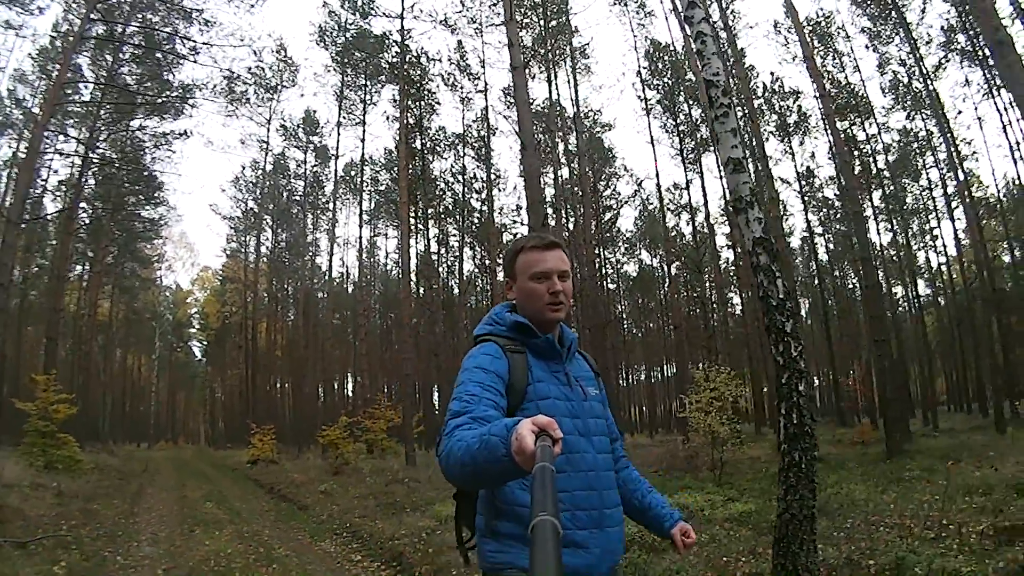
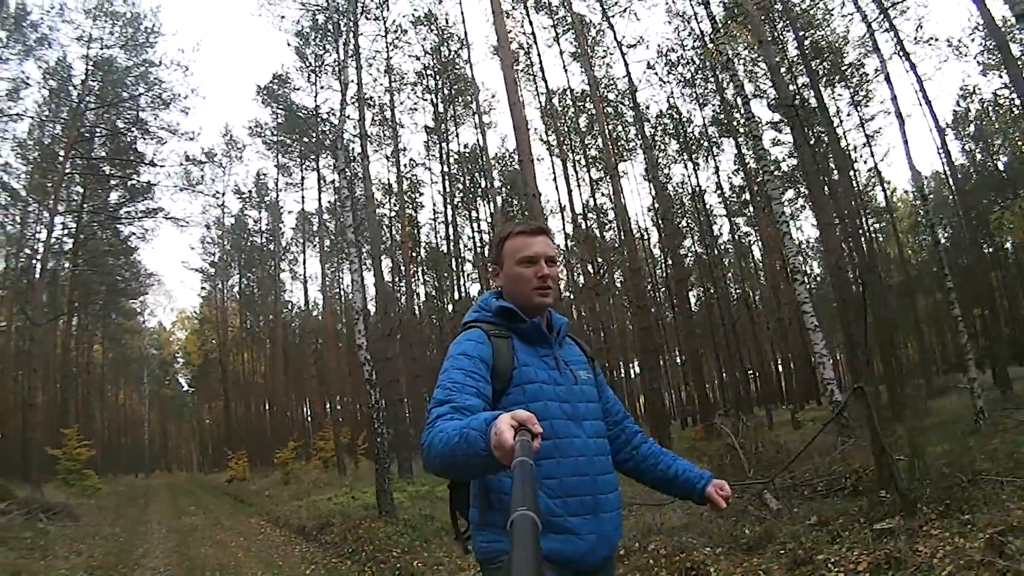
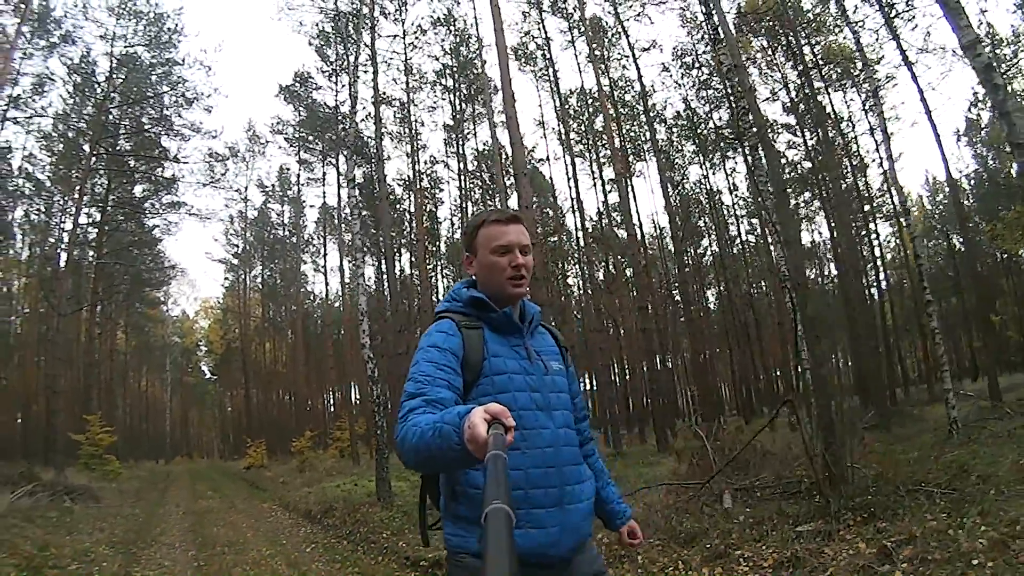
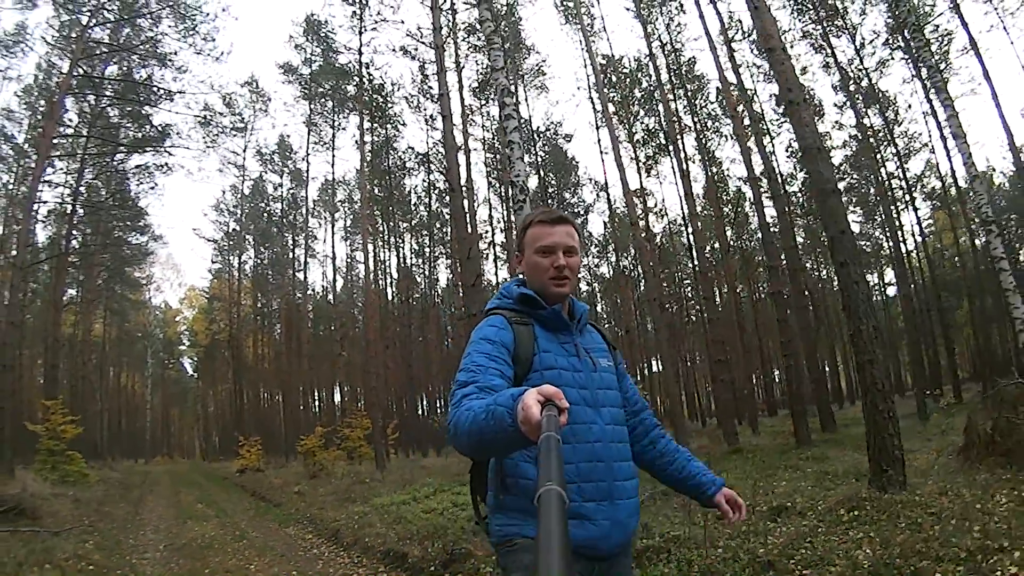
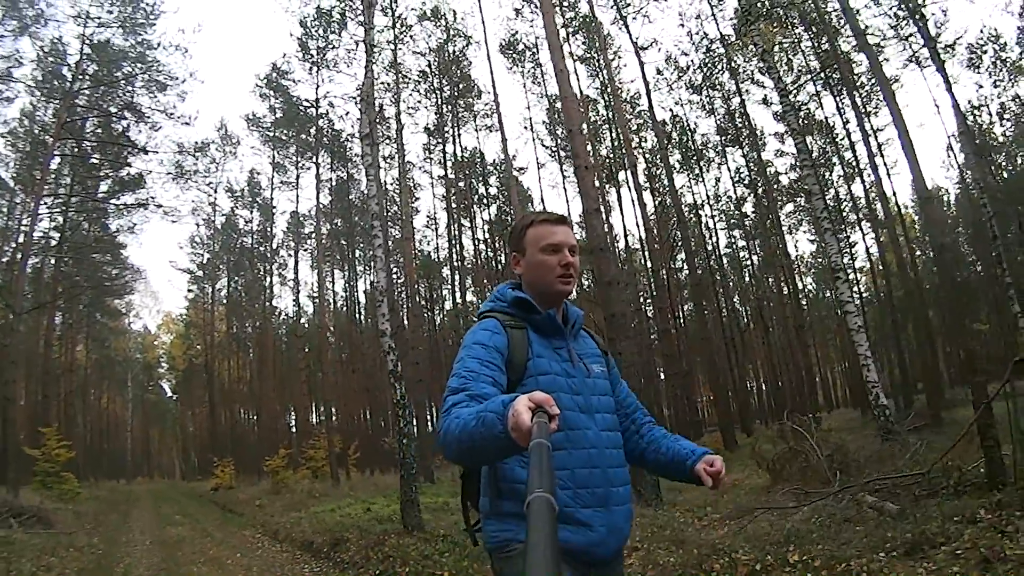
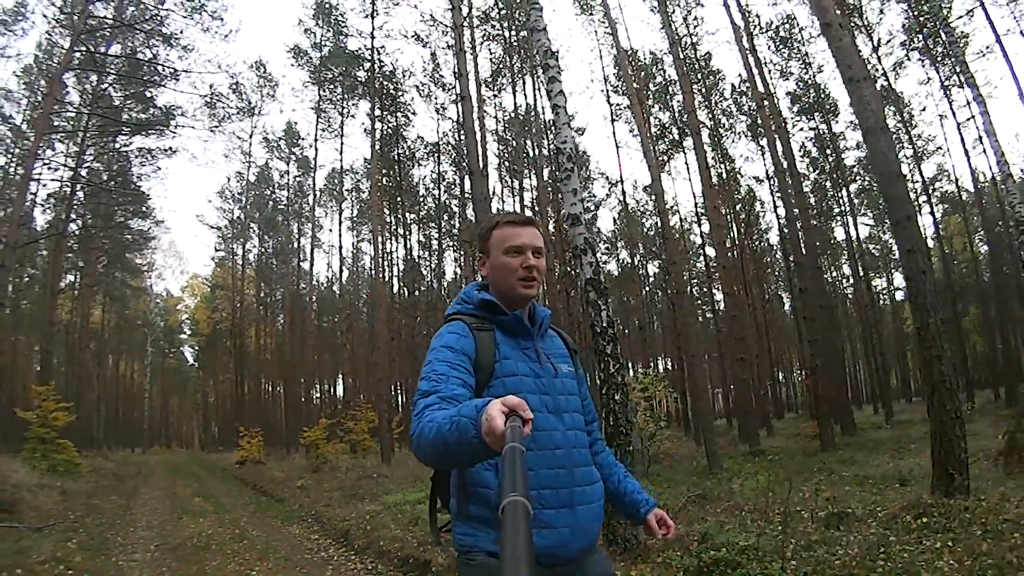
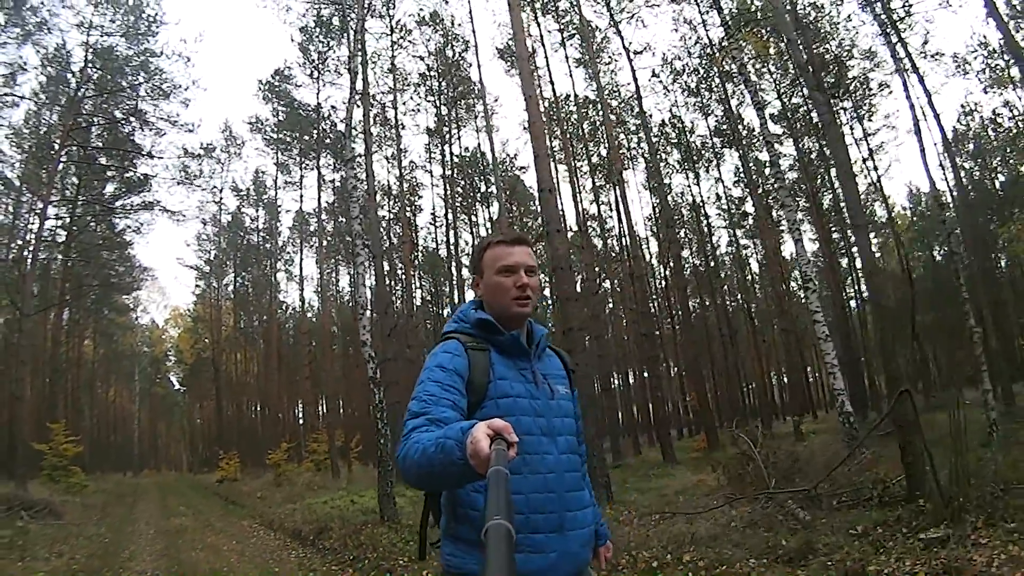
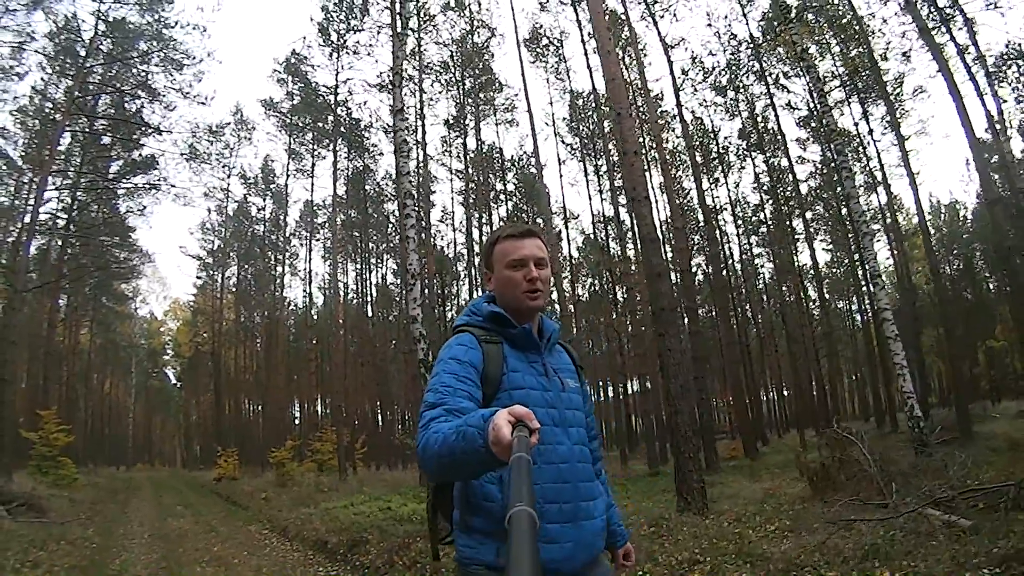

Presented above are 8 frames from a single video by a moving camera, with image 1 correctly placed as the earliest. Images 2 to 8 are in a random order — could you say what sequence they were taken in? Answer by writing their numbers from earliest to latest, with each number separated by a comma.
6, 4, 8, 5, 7, 2, 3
